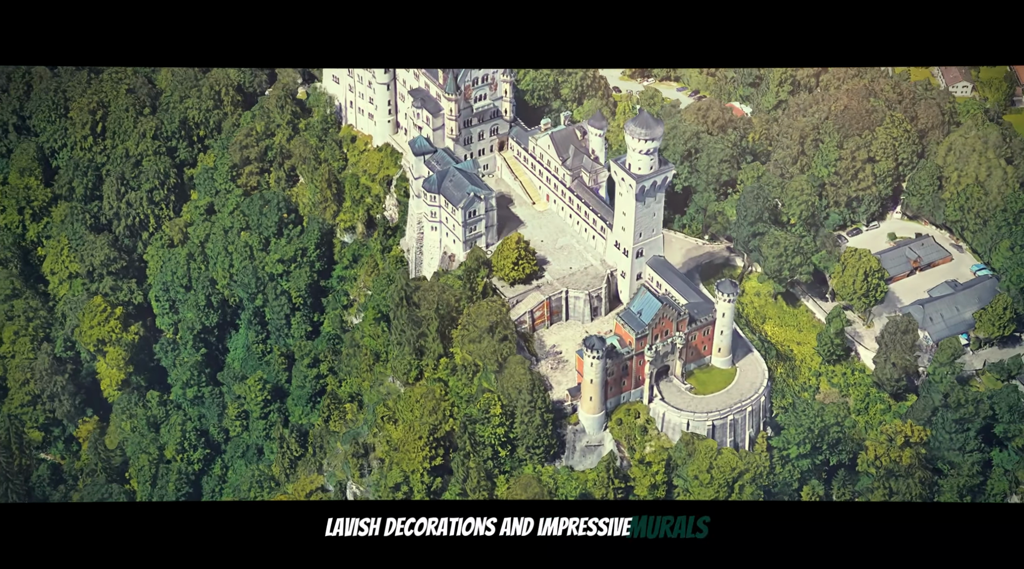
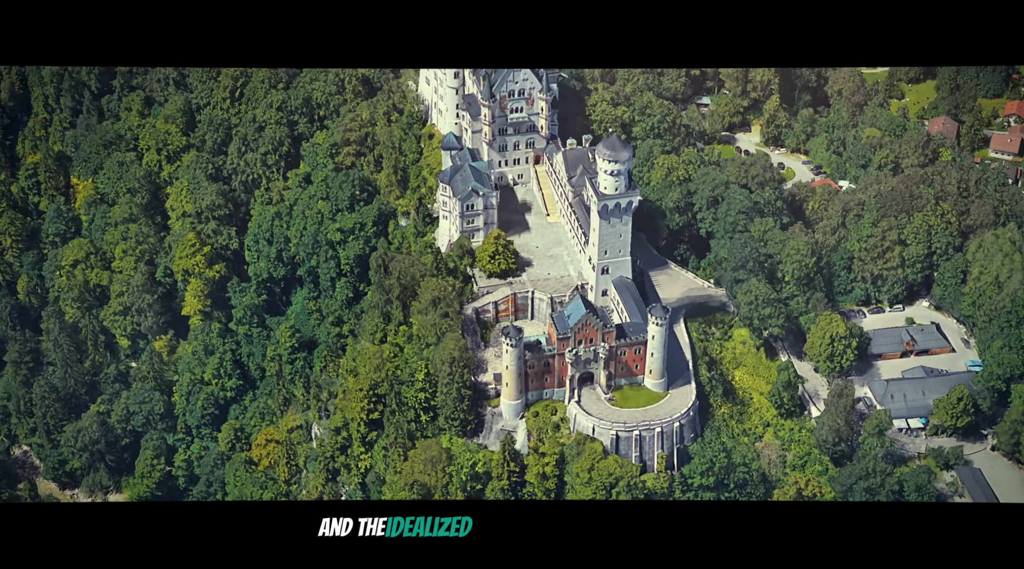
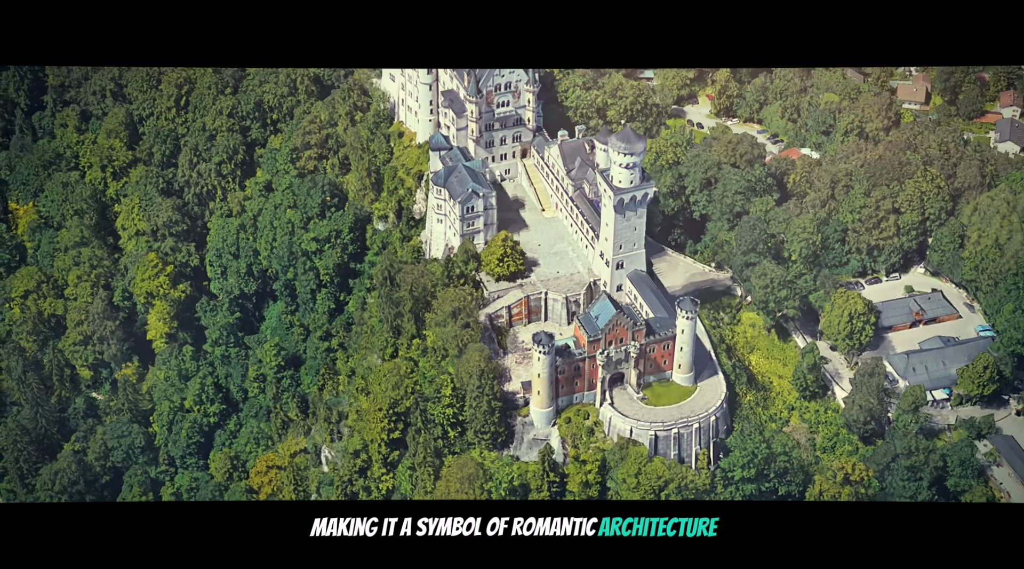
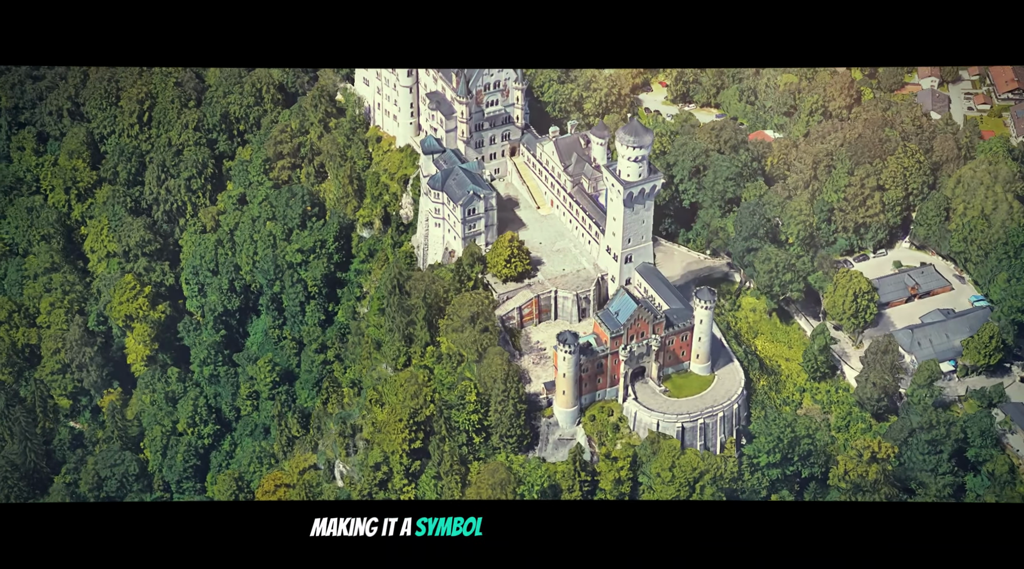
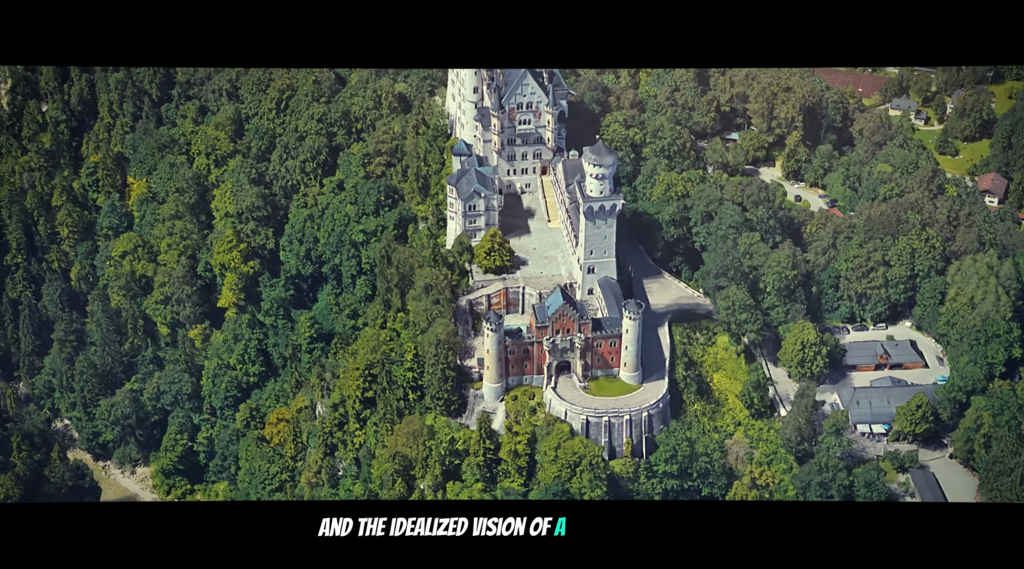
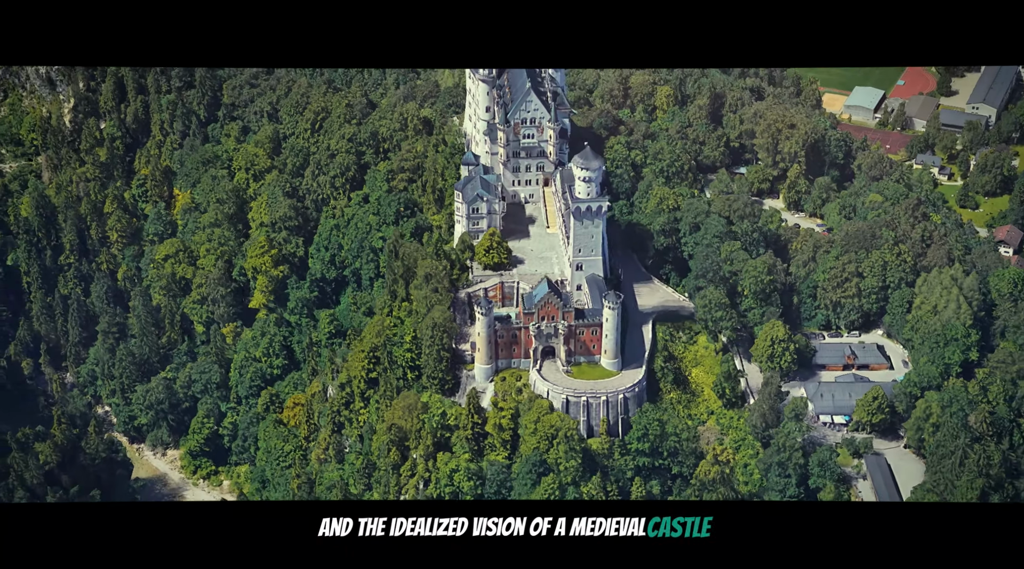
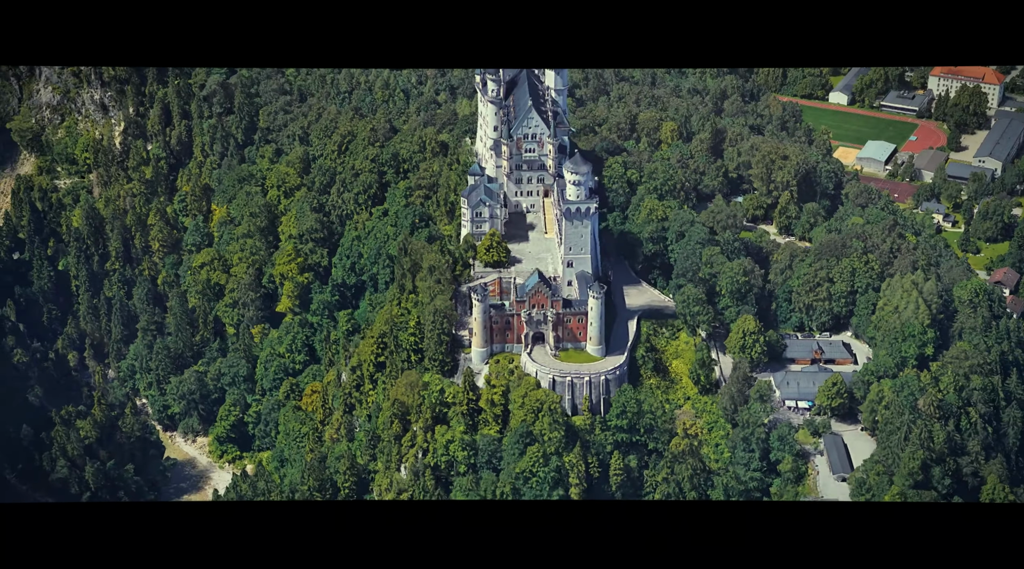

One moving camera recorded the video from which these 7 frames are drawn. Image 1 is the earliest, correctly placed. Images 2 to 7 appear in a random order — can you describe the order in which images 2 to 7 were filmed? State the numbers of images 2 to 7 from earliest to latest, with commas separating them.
4, 3, 2, 5, 6, 7
